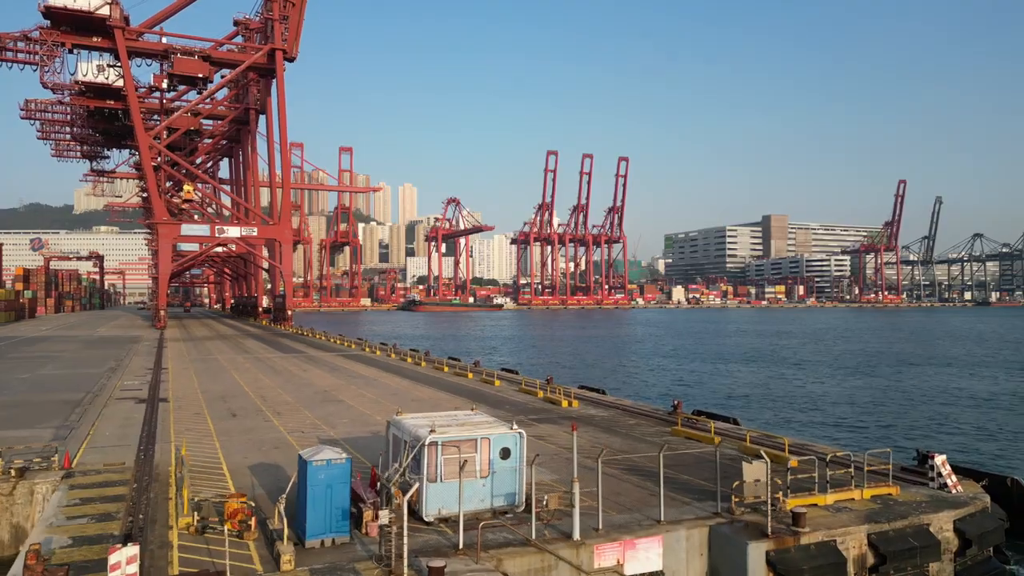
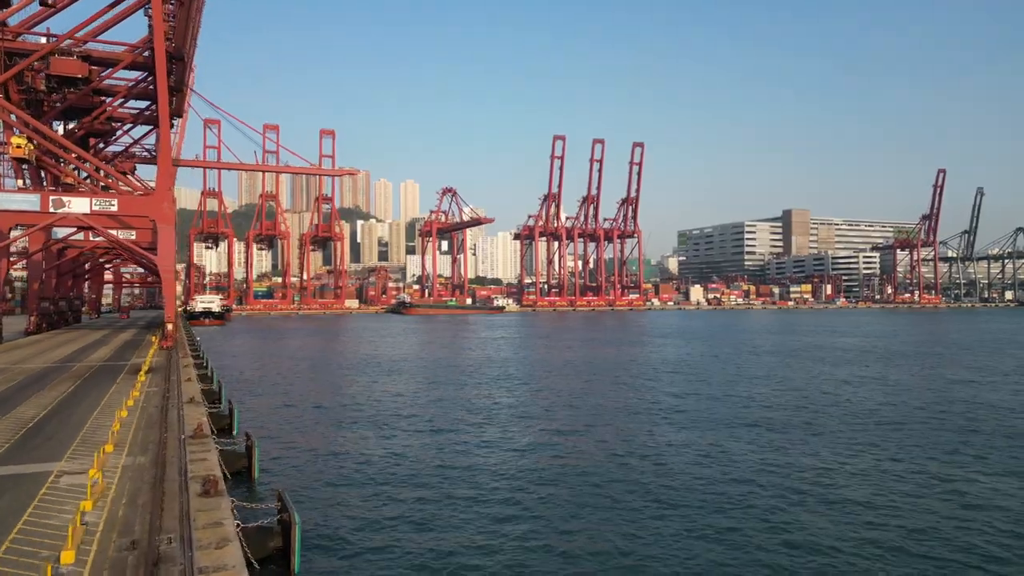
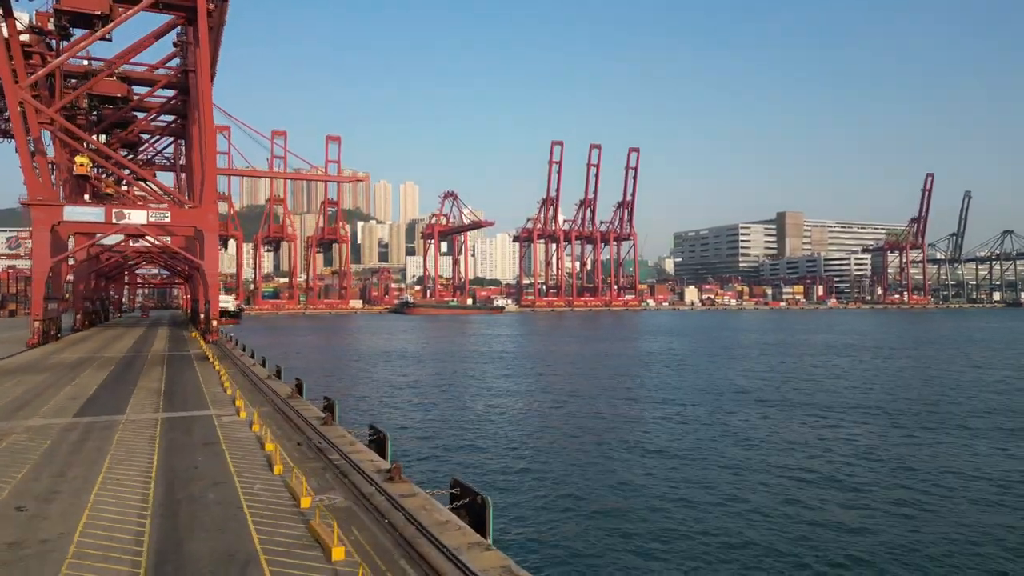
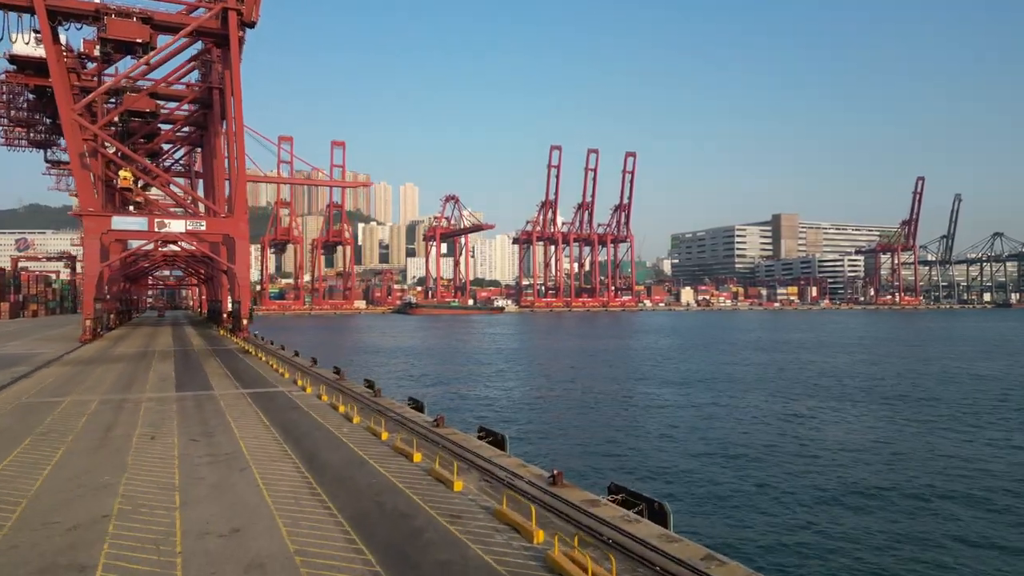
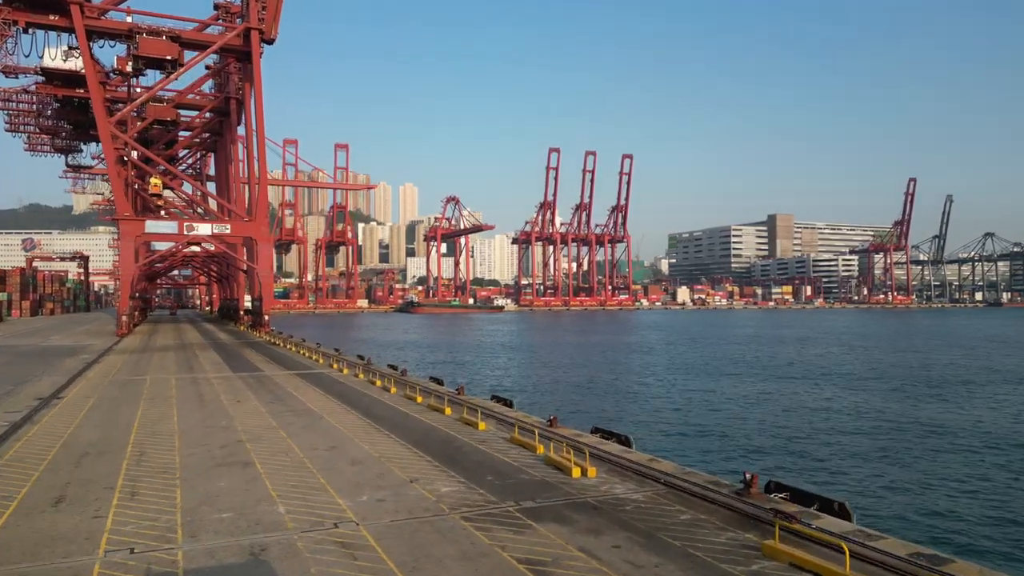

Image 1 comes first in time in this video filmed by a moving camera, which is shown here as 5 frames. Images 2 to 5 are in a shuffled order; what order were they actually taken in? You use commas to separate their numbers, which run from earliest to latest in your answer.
5, 4, 3, 2
